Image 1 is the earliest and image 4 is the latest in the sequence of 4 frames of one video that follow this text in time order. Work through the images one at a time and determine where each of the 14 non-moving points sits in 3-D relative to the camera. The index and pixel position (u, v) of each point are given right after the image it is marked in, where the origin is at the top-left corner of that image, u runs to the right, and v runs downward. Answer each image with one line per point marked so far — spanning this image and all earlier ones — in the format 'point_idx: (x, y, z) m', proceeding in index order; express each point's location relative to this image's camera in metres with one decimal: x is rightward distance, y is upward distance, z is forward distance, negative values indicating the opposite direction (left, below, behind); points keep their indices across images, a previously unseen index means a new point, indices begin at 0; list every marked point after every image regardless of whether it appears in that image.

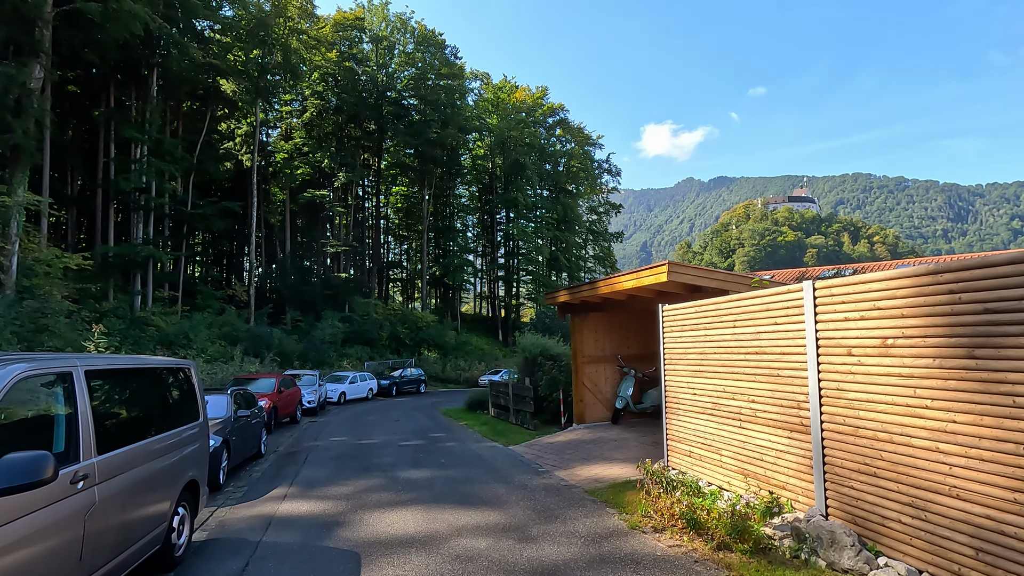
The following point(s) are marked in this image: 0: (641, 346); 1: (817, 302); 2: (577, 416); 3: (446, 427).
0: (+2.4, -1.1, +10.3) m
1: (+2.1, -0.1, +3.8) m
2: (+1.2, -2.3, +9.7) m
3: (-1.5, -3.1, +12.2) m
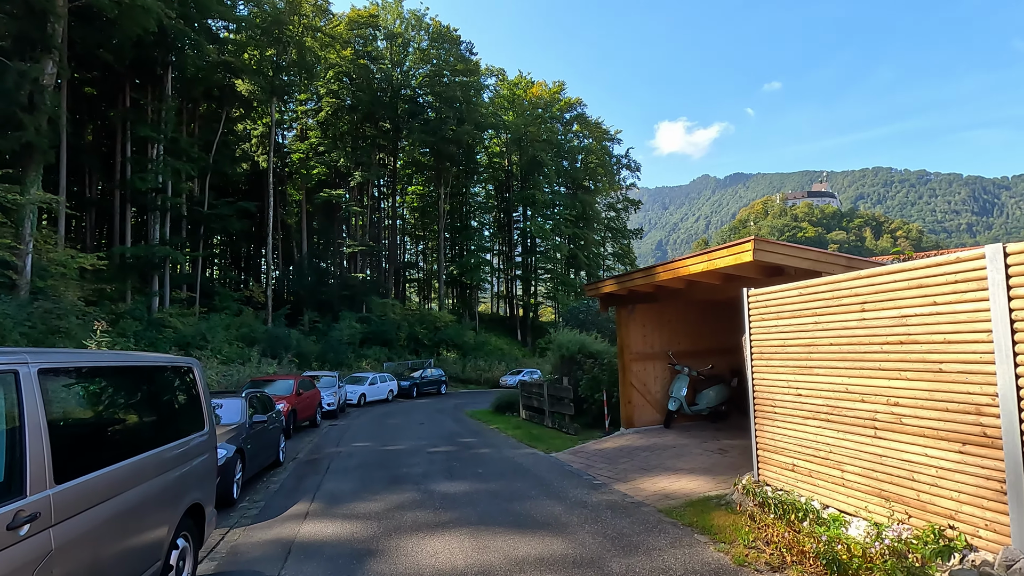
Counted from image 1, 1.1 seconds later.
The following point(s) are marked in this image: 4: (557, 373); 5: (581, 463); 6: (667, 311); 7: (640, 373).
0: (+3.1, -0.9, +9.3) m
1: (+2.6, +0.1, +2.9) m
2: (+1.8, -2.1, +8.8) m
3: (-0.8, -3.0, +11.3) m
4: (+0.9, -1.7, +11.1) m
5: (+0.9, -2.4, +7.4) m
6: (+2.6, -0.4, +9.1) m
7: (+2.1, -1.4, +8.9) m
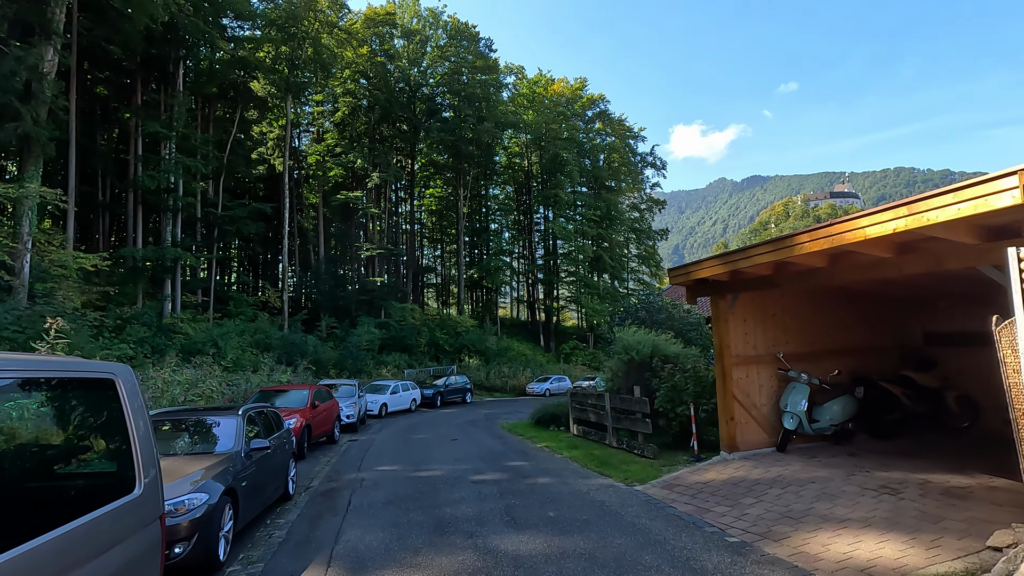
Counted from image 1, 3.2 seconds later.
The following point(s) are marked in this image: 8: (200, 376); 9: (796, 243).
0: (+4.0, -0.7, +7.3) m
1: (+3.3, +0.4, +0.9) m
2: (+2.7, -1.9, +6.8) m
3: (+0.2, -2.8, +9.5) m
4: (+1.9, -1.6, +9.2) m
5: (+1.8, -2.2, +5.5) m
6: (+3.5, -0.2, +7.2) m
7: (+3.0, -1.2, +7.0) m
8: (-6.4, -1.8, +11.1) m
9: (+2.7, +0.4, +5.2) m
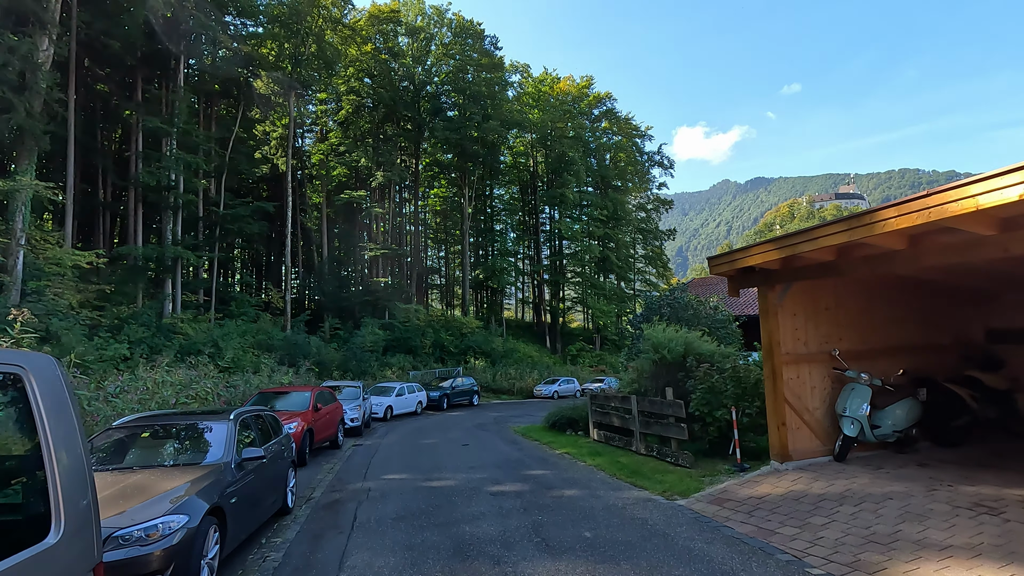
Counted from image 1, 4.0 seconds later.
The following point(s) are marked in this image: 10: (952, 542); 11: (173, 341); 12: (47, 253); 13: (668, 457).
0: (+4.2, -0.6, +6.6) m
1: (+3.5, +0.5, +0.2) m
2: (+3.0, -1.8, +6.1) m
3: (+0.5, -2.7, +8.7) m
4: (+2.2, -1.5, +8.5) m
5: (+2.0, -2.1, +4.8) m
6: (+3.7, -0.1, +6.5) m
7: (+3.2, -1.1, +6.2) m
8: (-6.1, -1.7, +10.4) m
9: (+3.0, +0.6, +4.5) m
10: (+3.1, -1.8, +3.9) m
11: (-12.2, -1.9, +19.5) m
12: (-14.9, +1.1, +17.4) m
13: (+2.1, -2.3, +7.4) m
